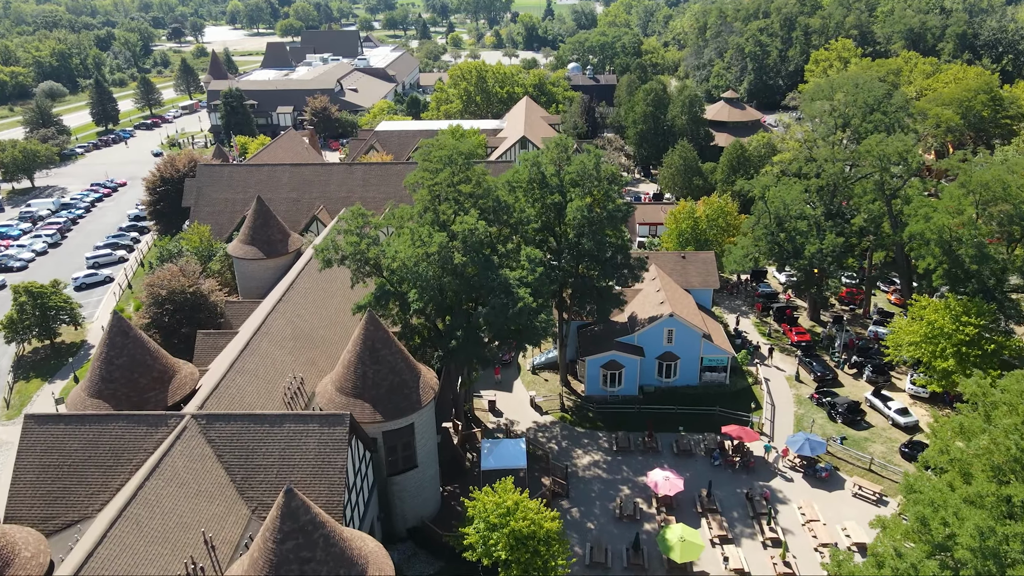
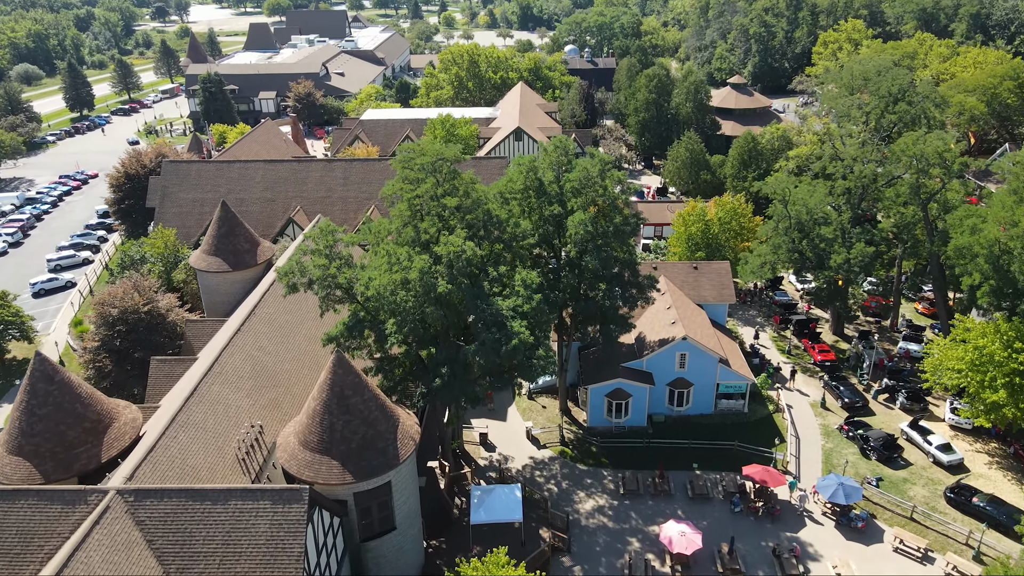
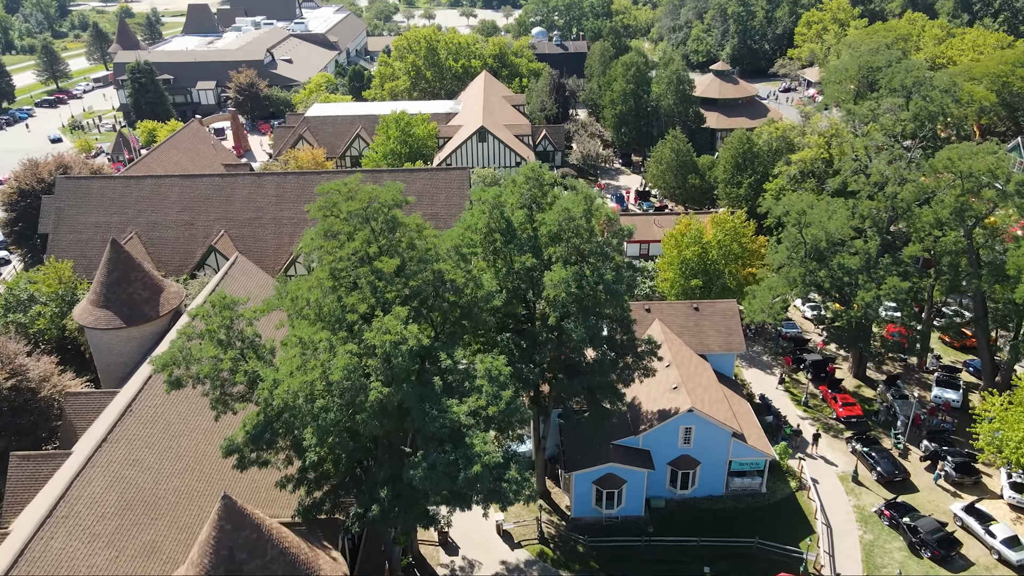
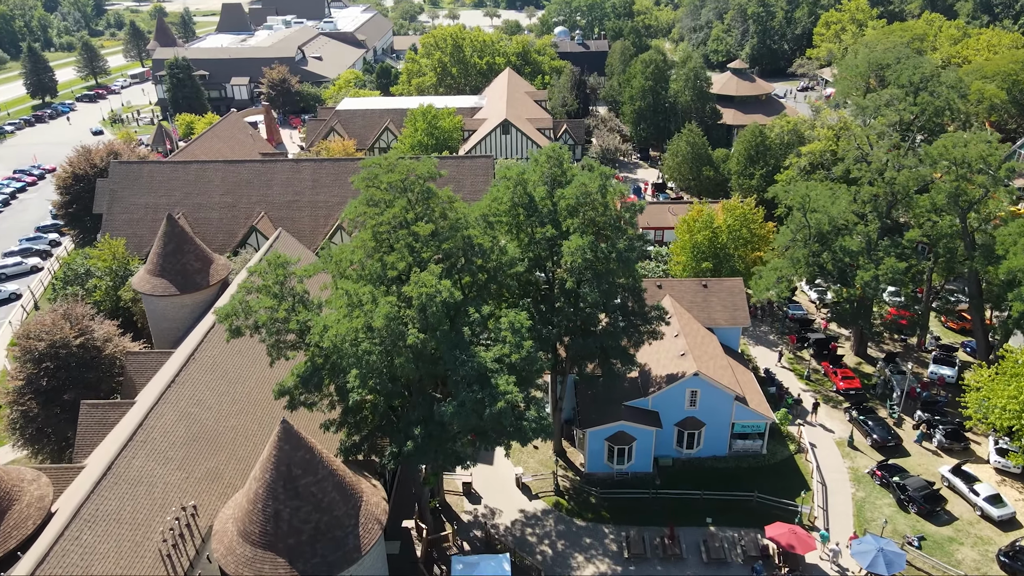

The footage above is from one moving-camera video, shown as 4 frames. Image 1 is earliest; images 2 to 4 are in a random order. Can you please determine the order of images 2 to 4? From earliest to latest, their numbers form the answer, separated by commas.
2, 4, 3
